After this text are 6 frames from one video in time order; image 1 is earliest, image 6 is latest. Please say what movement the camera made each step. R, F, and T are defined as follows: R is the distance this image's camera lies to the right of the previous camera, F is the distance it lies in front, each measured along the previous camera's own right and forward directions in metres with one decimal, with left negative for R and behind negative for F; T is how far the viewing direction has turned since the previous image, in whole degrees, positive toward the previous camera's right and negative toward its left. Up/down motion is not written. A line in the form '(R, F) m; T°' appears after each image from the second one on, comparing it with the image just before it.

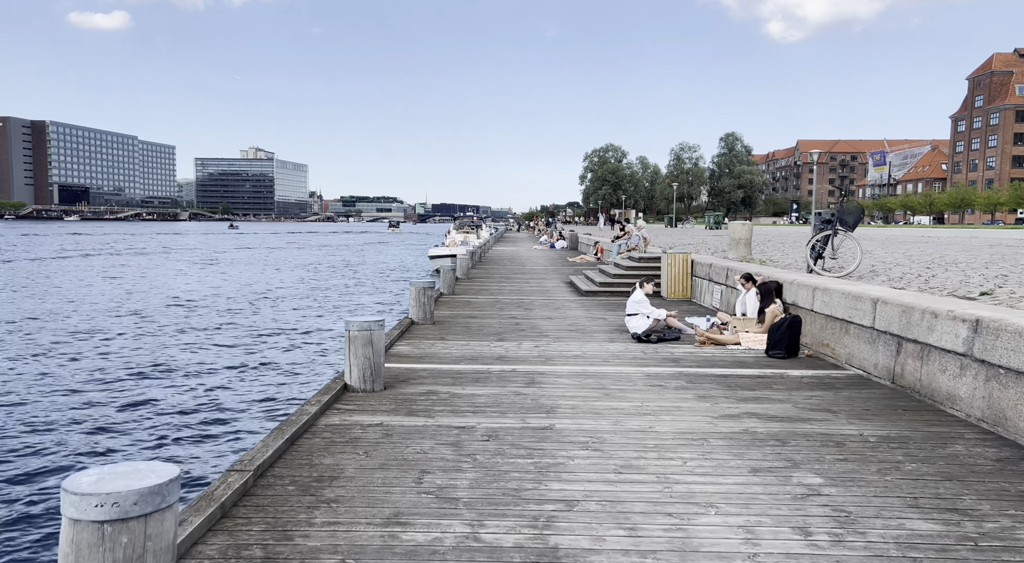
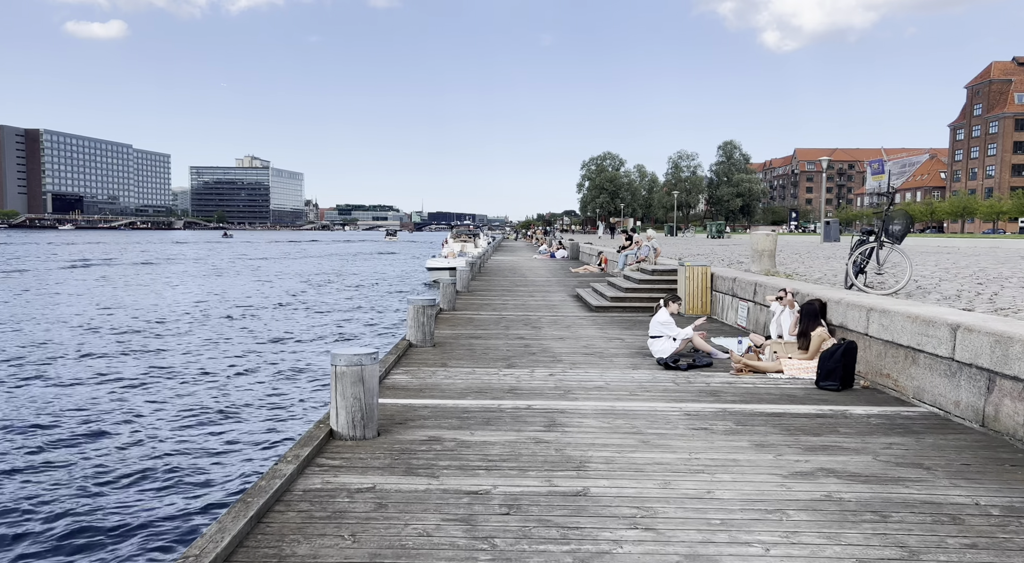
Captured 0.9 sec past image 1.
(-0.2, +1.3) m; 0°
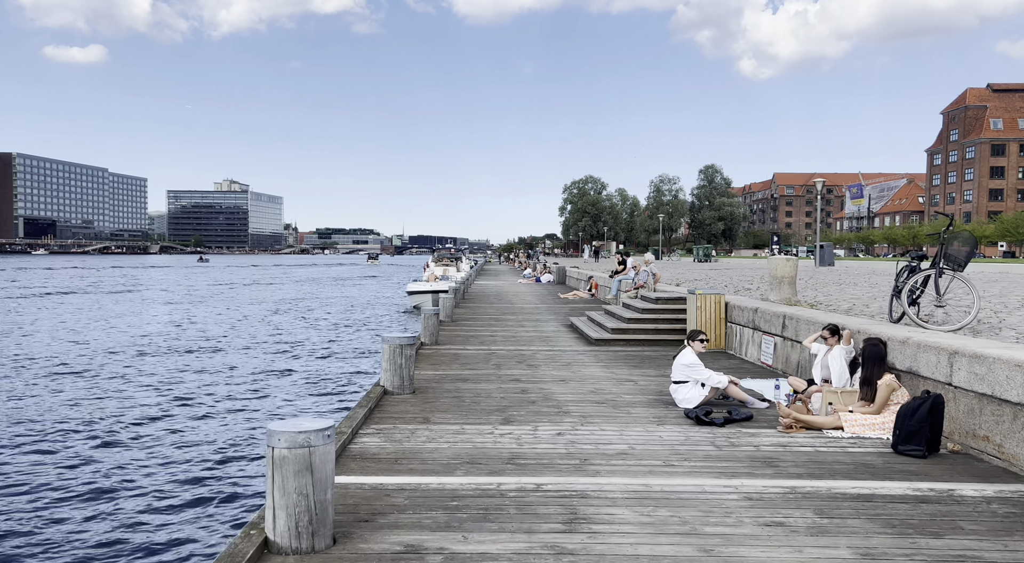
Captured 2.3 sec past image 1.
(-0.2, +1.8) m; +1°
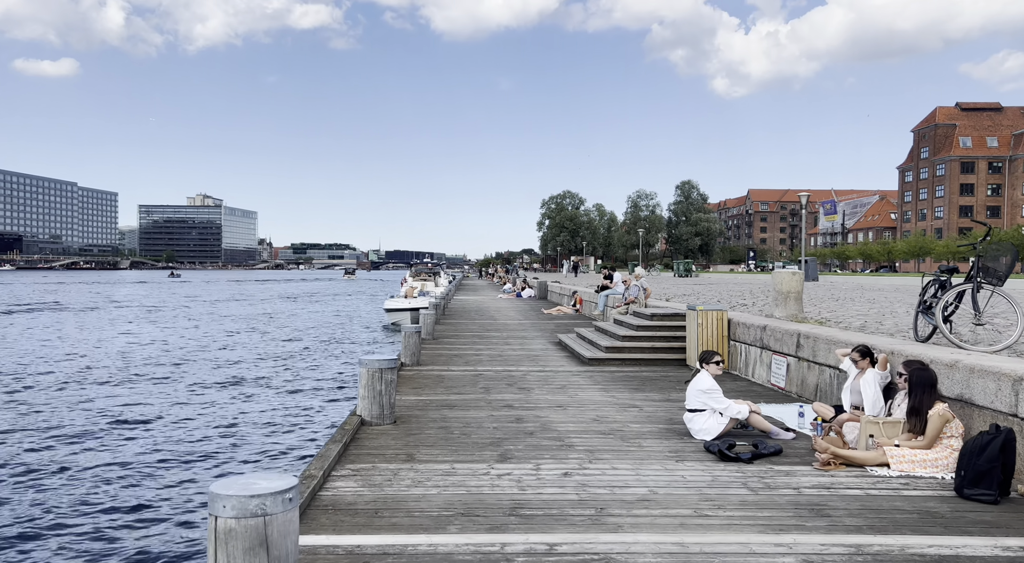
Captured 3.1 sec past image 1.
(-0.2, +1.1) m; +2°
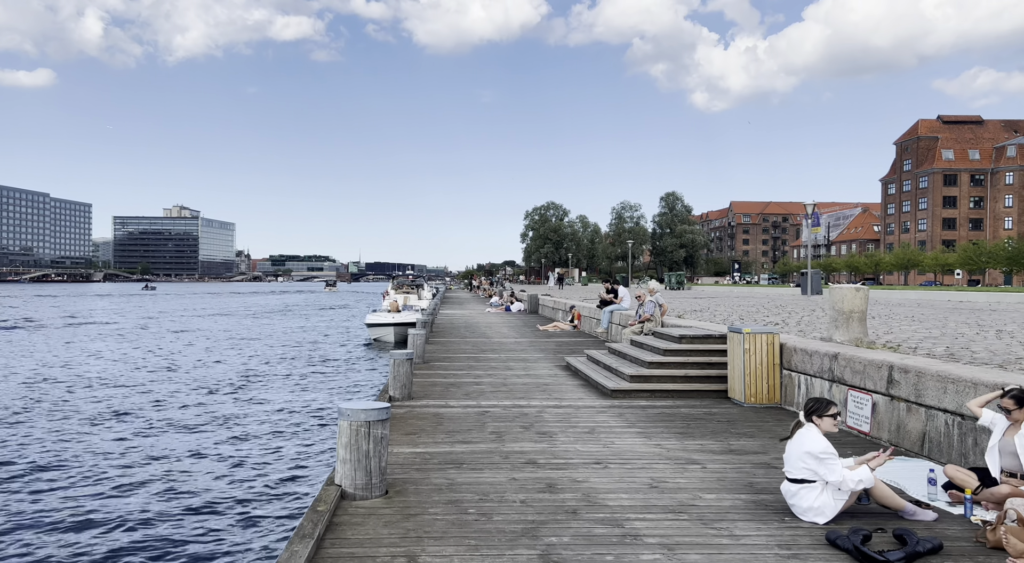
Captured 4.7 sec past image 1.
(-0.4, +2.2) m; +1°
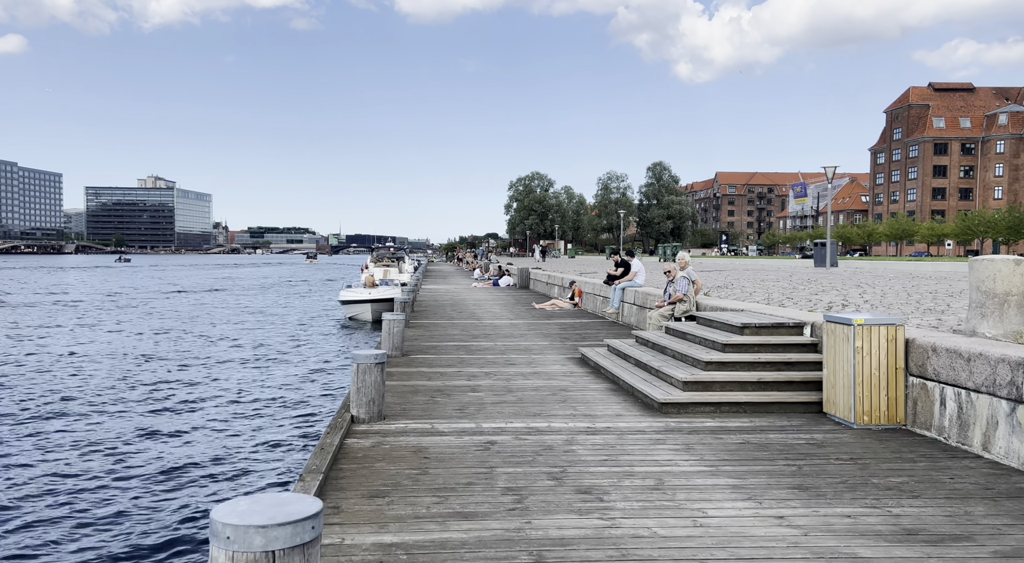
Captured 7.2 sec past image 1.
(-0.3, +3.5) m; +1°
